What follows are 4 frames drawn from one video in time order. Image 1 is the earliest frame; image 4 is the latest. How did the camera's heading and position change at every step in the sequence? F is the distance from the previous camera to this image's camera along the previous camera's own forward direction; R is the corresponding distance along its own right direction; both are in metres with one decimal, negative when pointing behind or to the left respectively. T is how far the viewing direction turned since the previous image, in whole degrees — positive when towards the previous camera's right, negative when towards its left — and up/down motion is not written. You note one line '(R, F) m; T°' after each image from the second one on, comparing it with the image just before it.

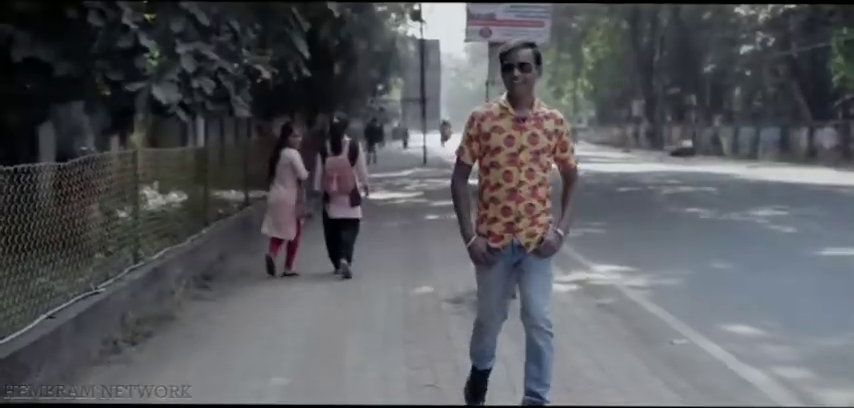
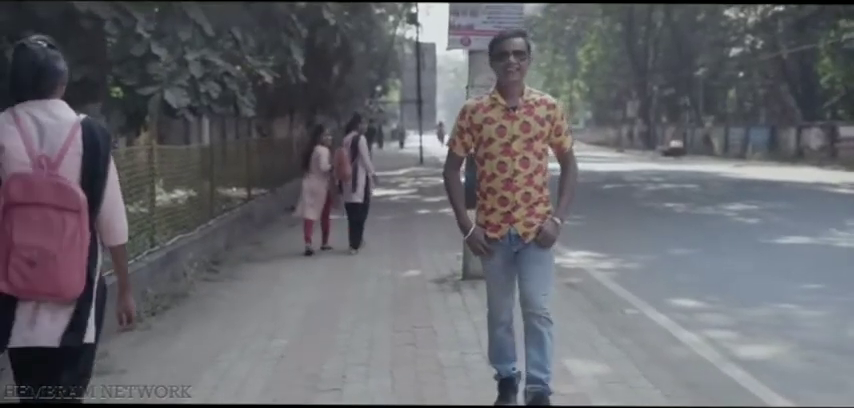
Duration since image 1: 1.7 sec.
(+0.1, -1.2) m; 0°
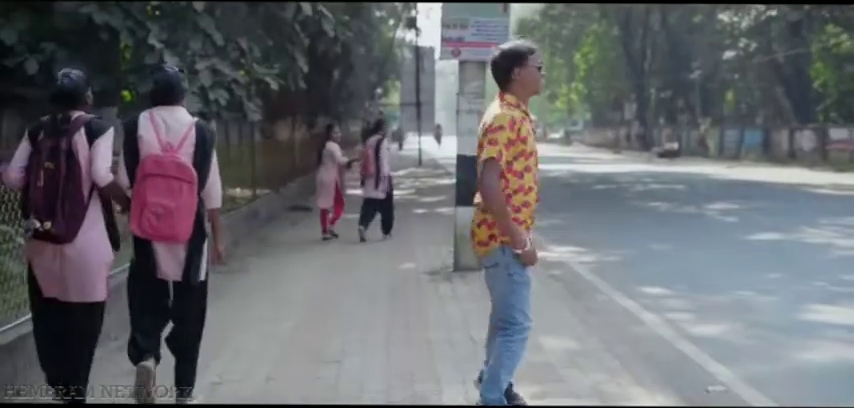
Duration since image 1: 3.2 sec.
(+0.1, -1.0) m; 0°
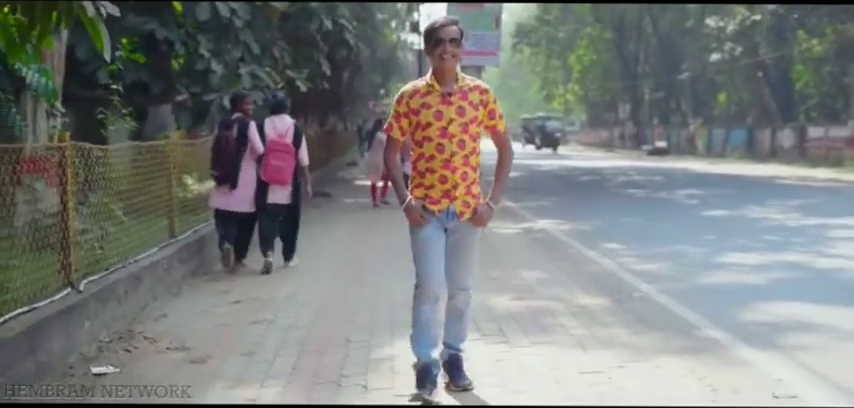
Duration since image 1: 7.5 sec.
(-0.1, -3.1) m; 0°
